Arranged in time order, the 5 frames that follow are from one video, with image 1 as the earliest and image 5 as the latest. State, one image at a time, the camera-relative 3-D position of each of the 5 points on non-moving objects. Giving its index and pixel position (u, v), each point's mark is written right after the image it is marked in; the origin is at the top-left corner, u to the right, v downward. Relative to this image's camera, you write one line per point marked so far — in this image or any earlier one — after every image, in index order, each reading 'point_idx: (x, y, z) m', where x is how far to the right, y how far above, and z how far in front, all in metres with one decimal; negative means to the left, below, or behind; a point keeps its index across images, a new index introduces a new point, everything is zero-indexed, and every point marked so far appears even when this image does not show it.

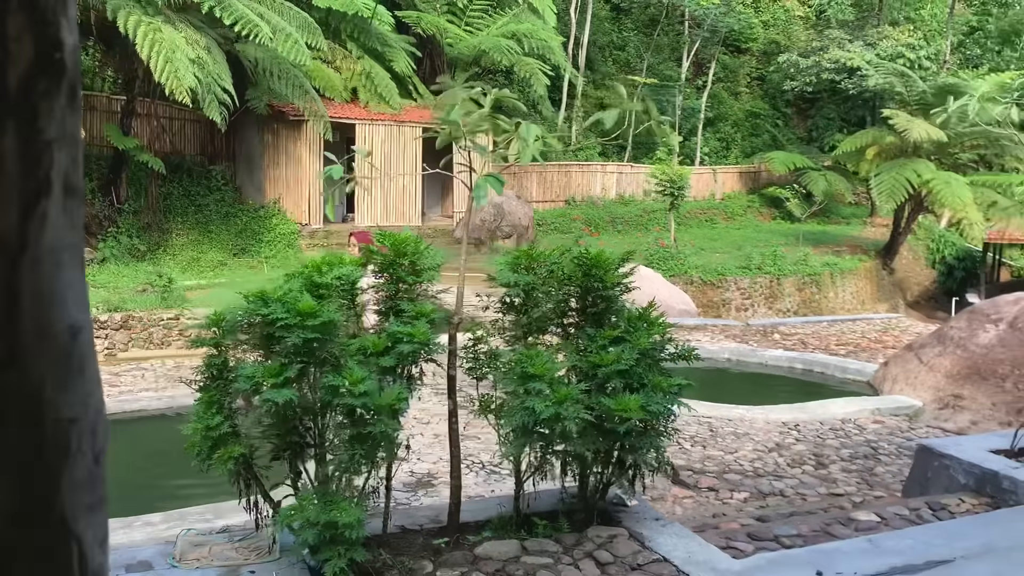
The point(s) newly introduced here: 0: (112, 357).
0: (-3.9, -0.7, +8.6) m
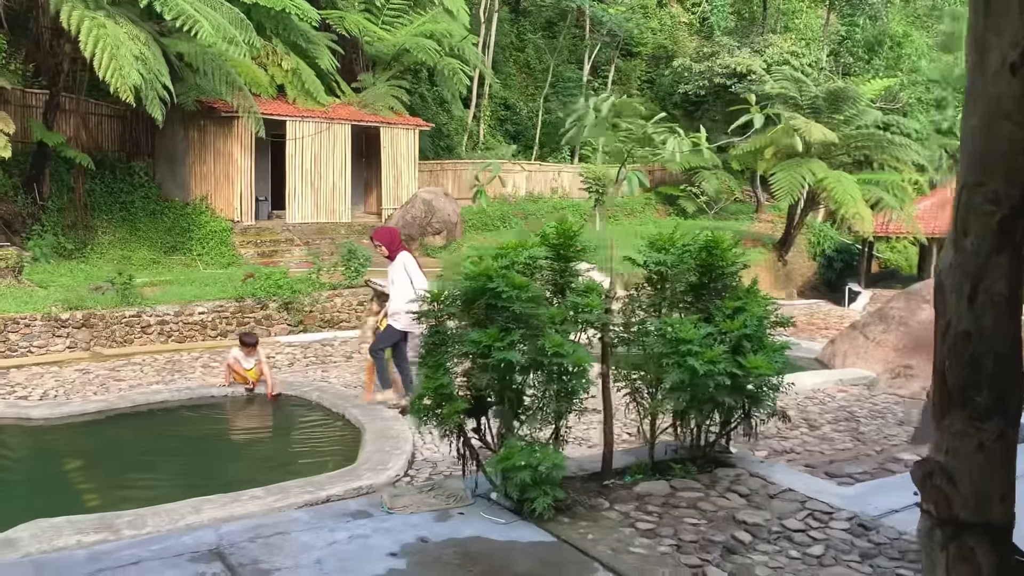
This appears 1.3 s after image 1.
0: (-4.2, -0.6, +8.5) m
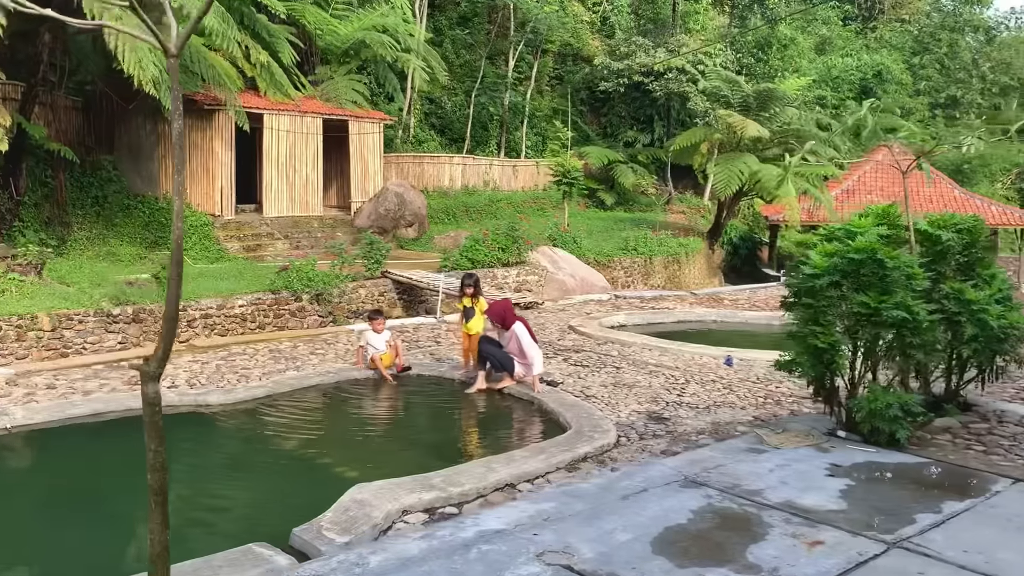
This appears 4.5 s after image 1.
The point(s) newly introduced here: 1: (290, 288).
0: (-3.6, -0.6, +8.4) m
1: (-2.4, 0.0, +9.8) m
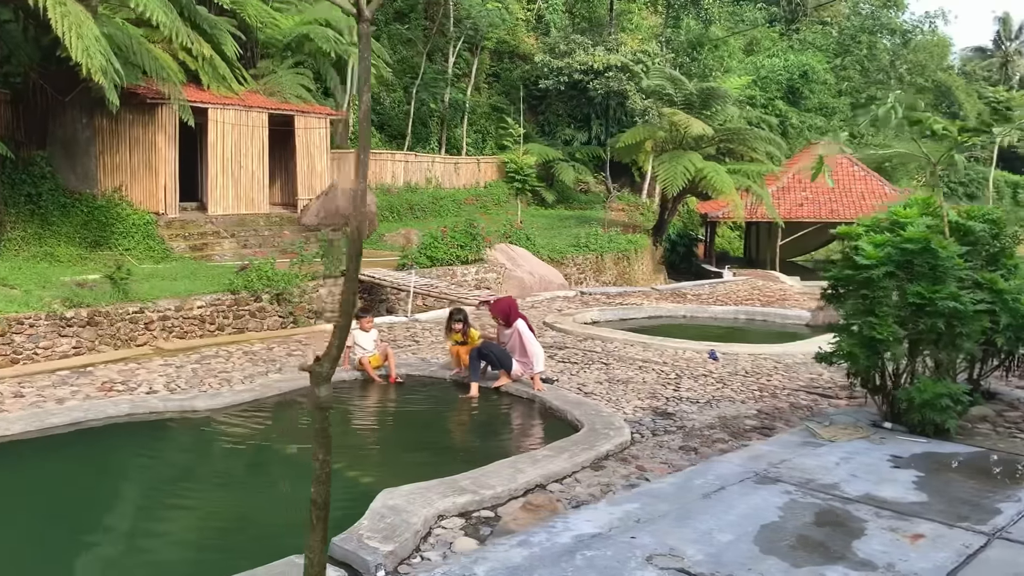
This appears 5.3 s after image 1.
0: (-3.8, -0.6, +8.0) m
1: (-2.8, 0.0, +9.5) m
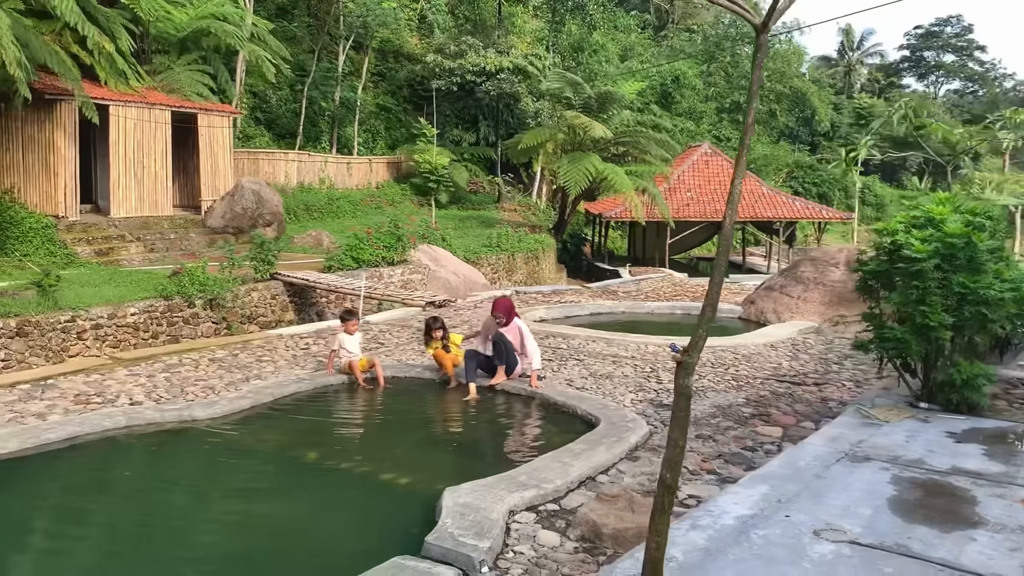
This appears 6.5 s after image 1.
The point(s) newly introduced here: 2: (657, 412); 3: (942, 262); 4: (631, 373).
0: (-4.1, -0.7, +7.4) m
1: (-3.3, 0.0, +9.1) m
2: (+0.9, -0.7, +5.3) m
3: (+1.7, +0.1, +3.6) m
4: (+0.9, -0.6, +6.5) m
